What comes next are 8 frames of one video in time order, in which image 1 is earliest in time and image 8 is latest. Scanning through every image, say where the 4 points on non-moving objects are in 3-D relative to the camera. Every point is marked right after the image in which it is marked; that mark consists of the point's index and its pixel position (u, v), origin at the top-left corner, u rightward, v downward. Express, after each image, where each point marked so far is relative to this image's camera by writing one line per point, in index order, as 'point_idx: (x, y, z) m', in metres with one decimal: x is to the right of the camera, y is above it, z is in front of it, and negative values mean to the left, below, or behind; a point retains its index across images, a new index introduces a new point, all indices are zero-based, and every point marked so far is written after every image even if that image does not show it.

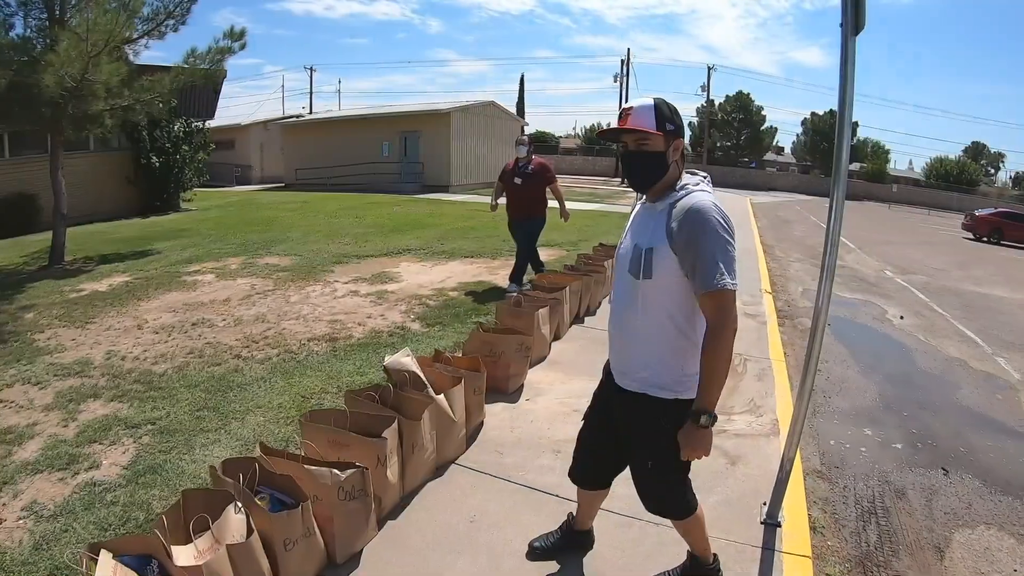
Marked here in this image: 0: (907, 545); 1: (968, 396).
0: (+1.7, -1.1, +2.9) m
1: (+3.2, -0.7, +4.8) m
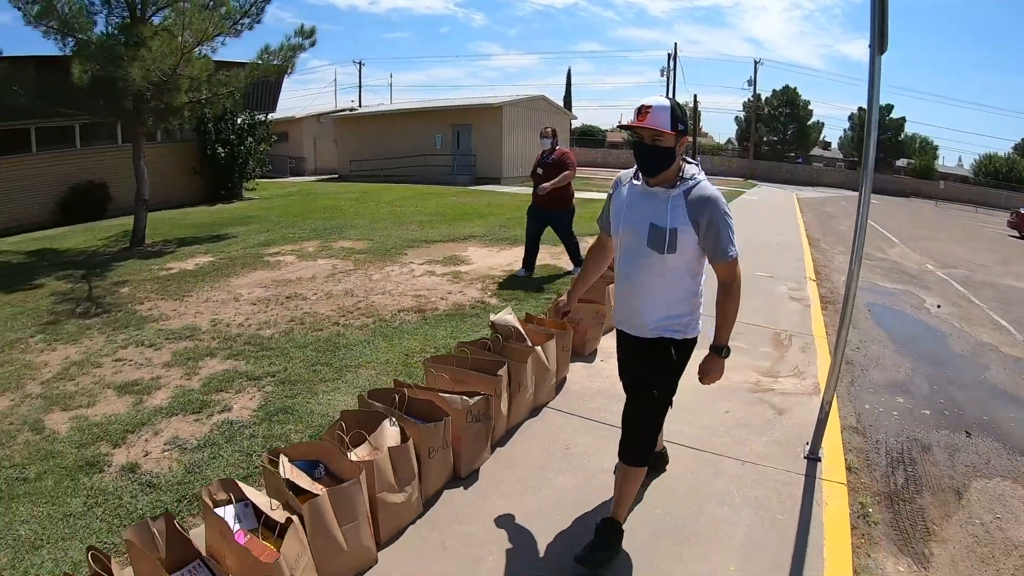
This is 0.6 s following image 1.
0: (+2.1, -1.0, +3.3) m
1: (+3.7, -0.7, +5.1) m
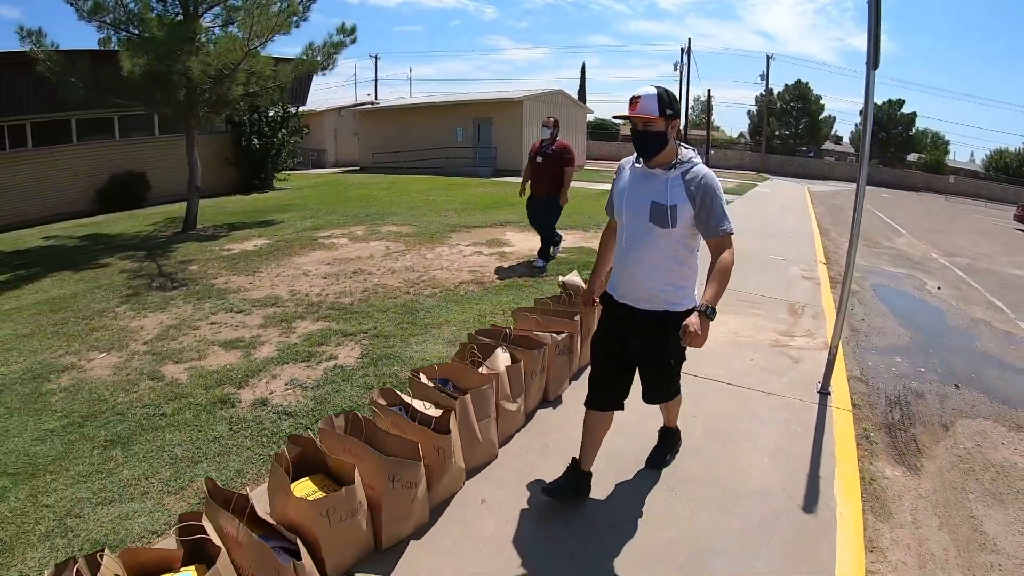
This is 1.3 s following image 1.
0: (+2.5, -0.8, +4.0) m
1: (+4.1, -0.5, +5.8) m
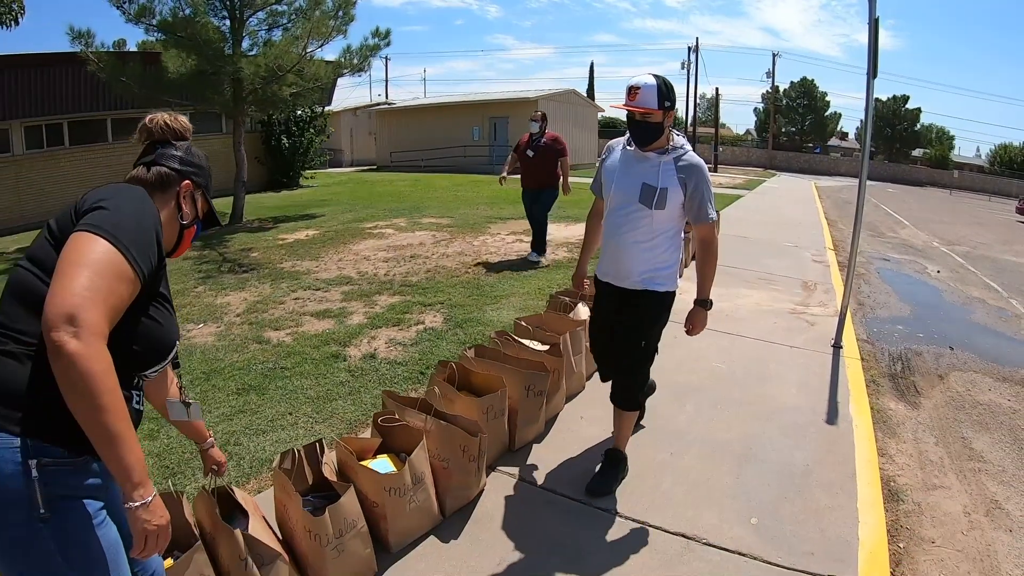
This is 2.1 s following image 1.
0: (+2.9, -0.6, +4.7) m
1: (+4.6, -0.3, +6.5) m
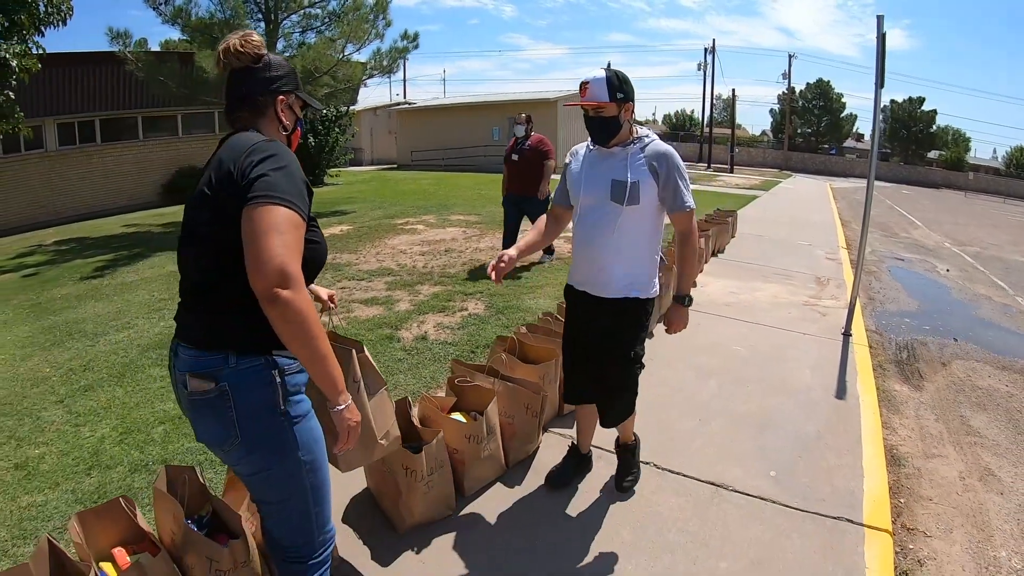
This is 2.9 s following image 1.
0: (+3.2, -0.6, +5.2) m
1: (+4.9, -0.2, +6.9) m
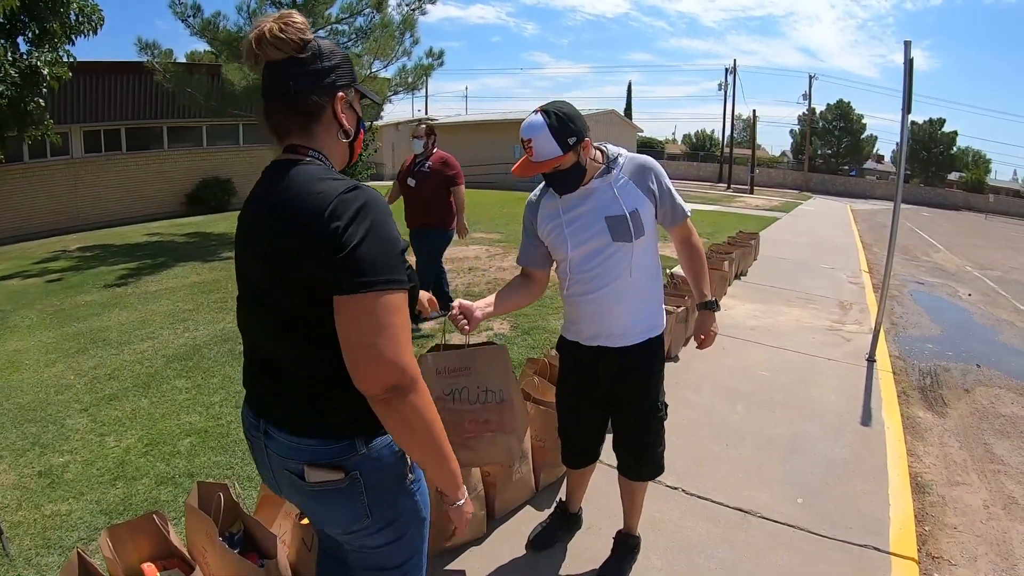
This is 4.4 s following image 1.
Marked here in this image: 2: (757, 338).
0: (+3.4, -0.8, +5.2) m
1: (+5.1, -0.5, +6.9) m
2: (+2.0, -0.4, +5.5) m
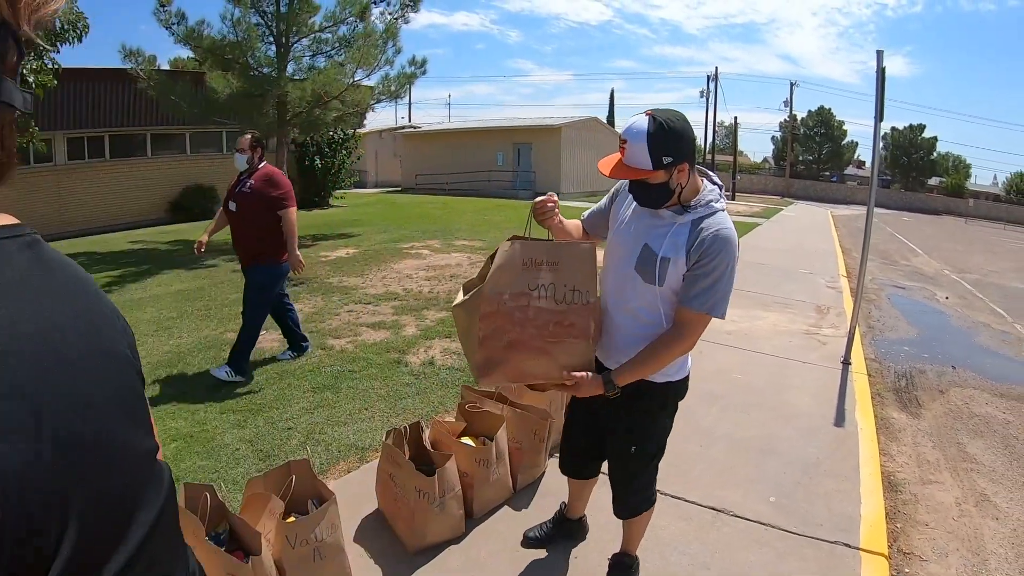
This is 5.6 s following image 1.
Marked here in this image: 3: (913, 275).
0: (+3.3, -0.8, +5.3) m
1: (+4.9, -0.6, +7.0) m
2: (+1.9, -0.4, +5.6) m
3: (+6.8, +0.2, +11.4) m
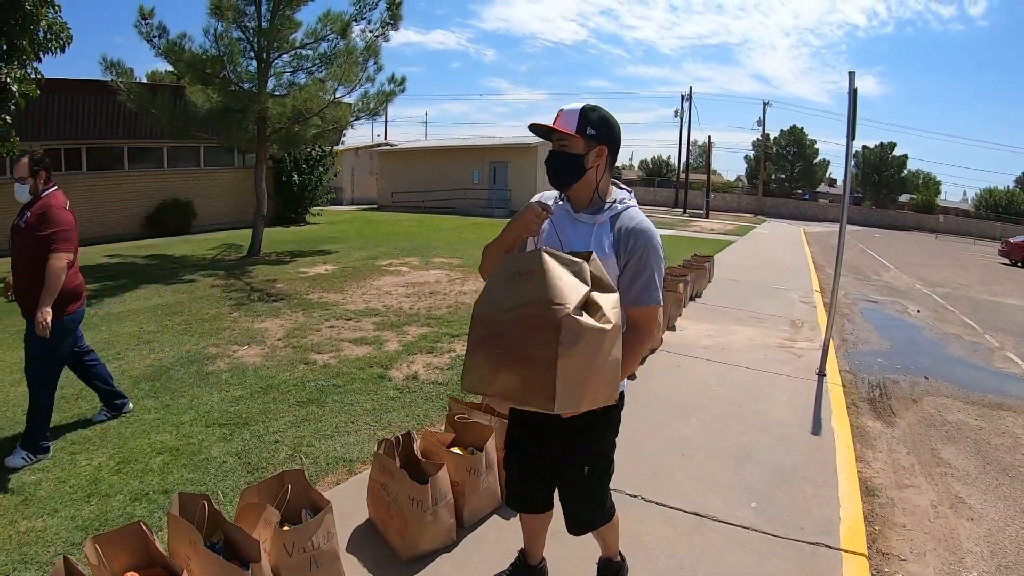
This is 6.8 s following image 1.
0: (+3.1, -0.9, +5.4) m
1: (+4.8, -0.7, +7.2) m
2: (+1.7, -0.6, +5.7) m
3: (+6.5, 0.0, +11.7) m
